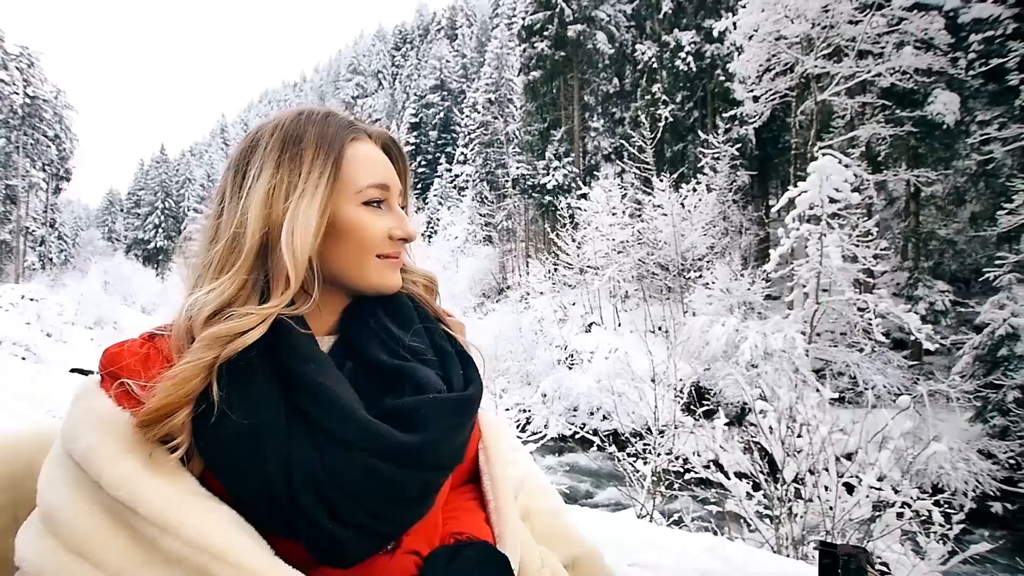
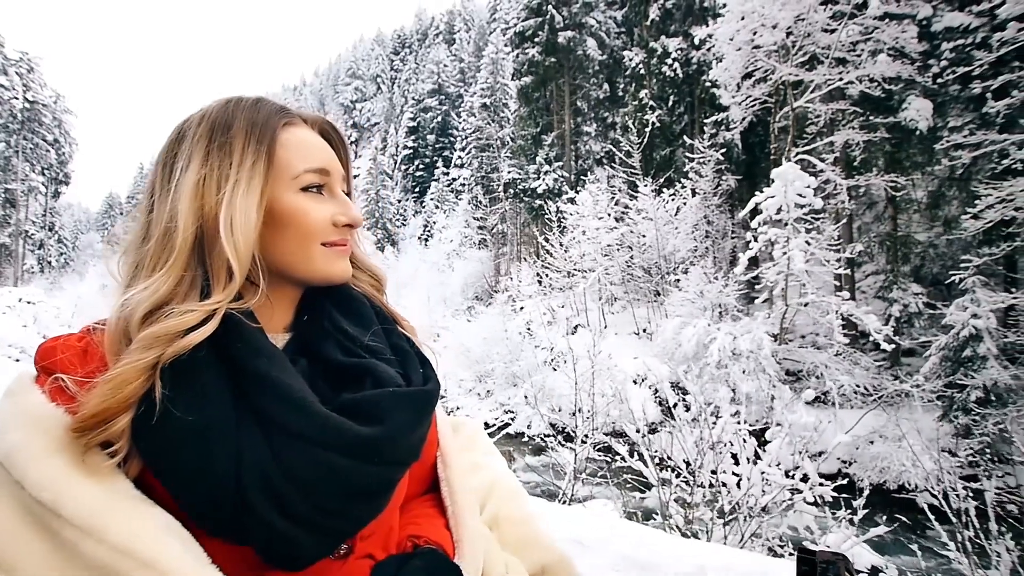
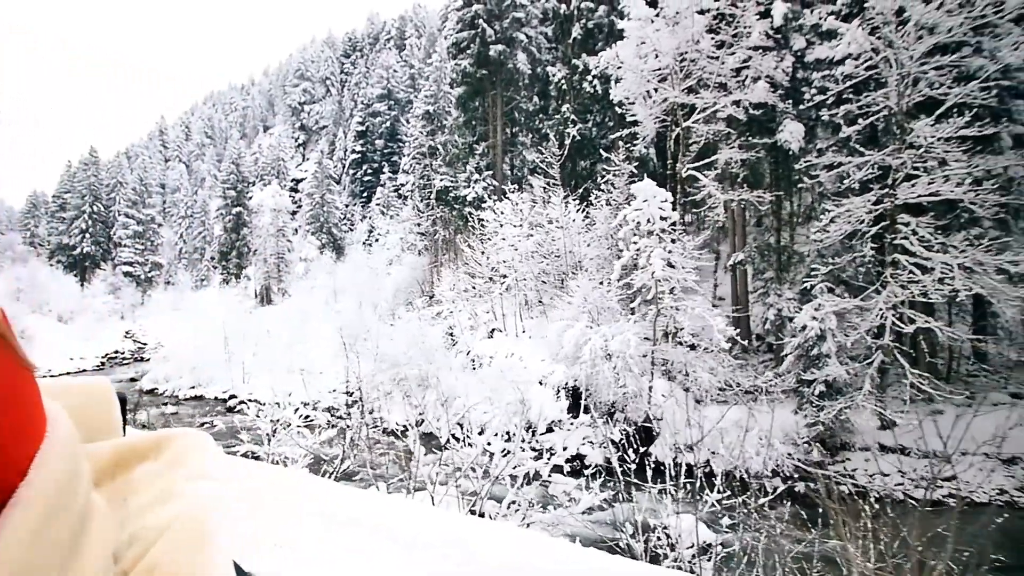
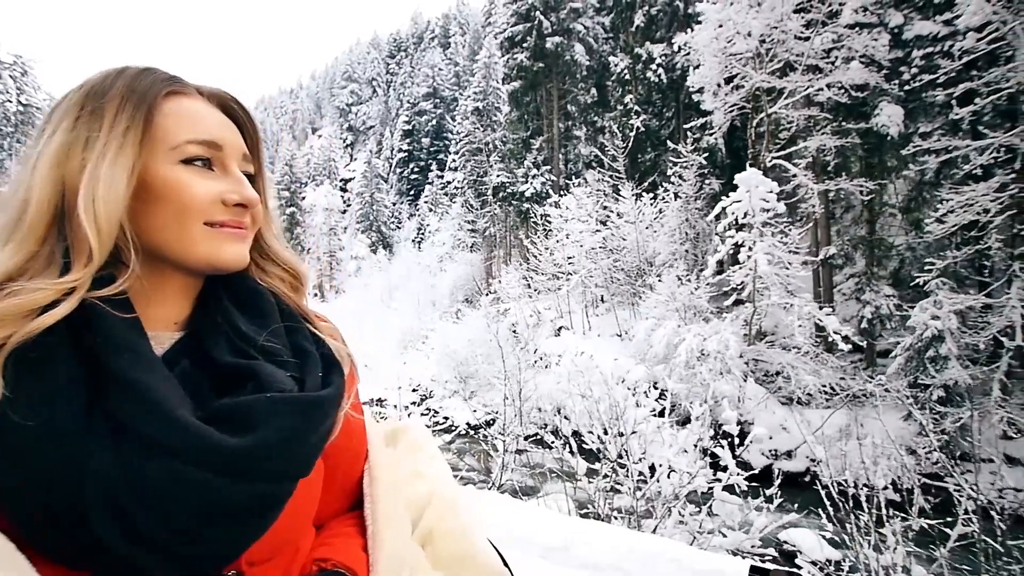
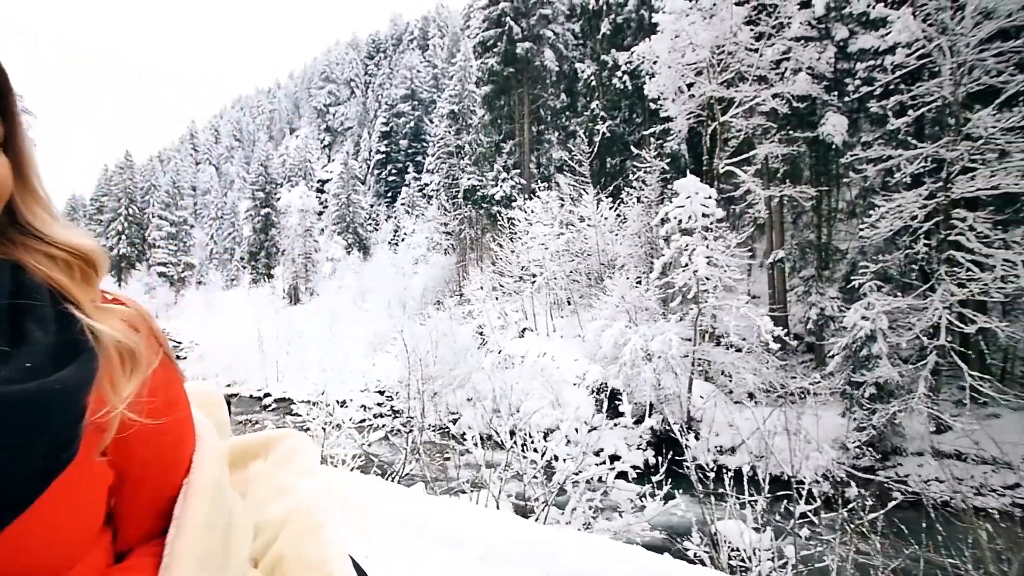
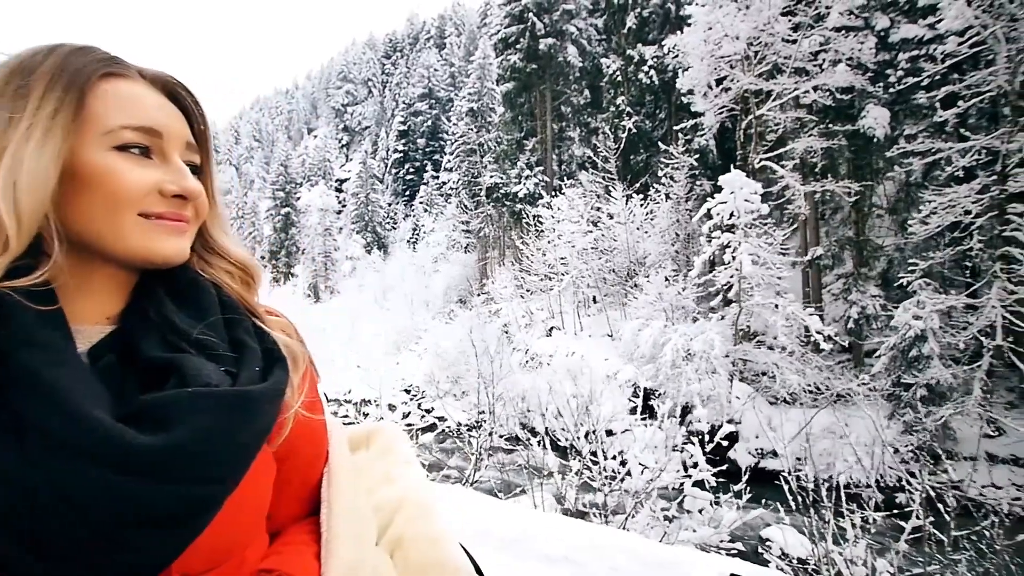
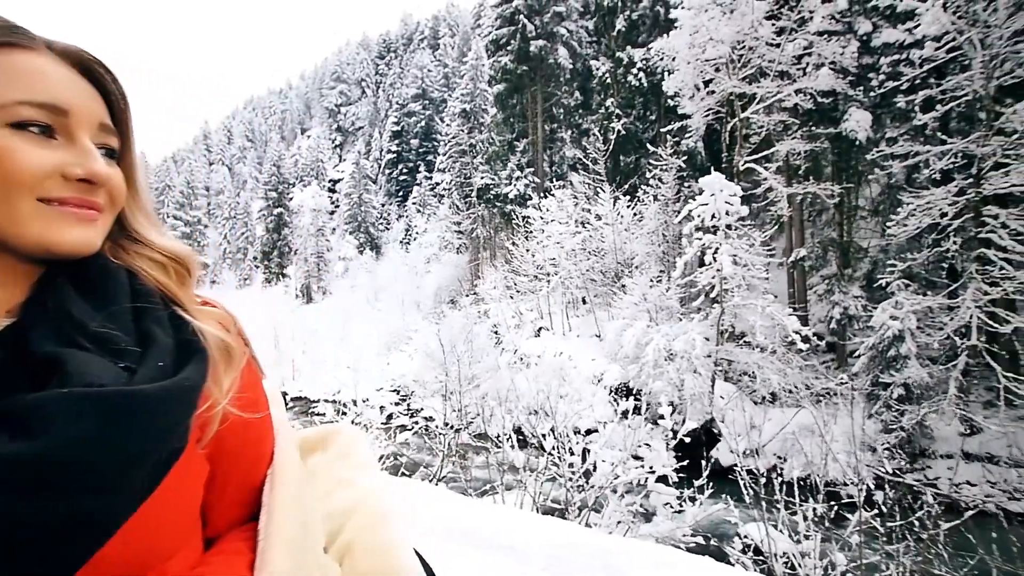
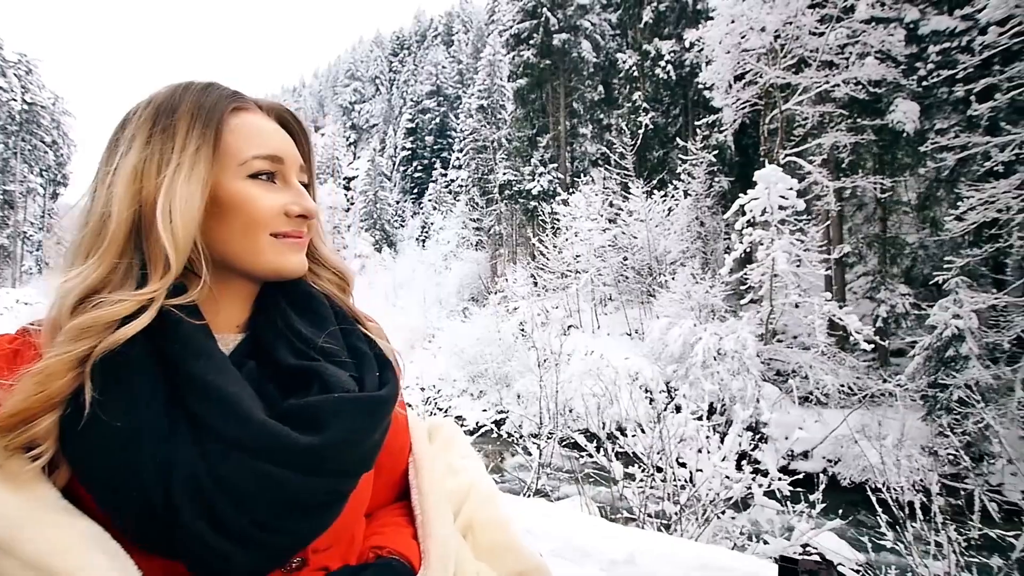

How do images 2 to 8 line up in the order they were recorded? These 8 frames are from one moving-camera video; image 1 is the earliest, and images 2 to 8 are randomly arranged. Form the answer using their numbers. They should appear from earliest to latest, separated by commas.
2, 8, 4, 6, 7, 5, 3
